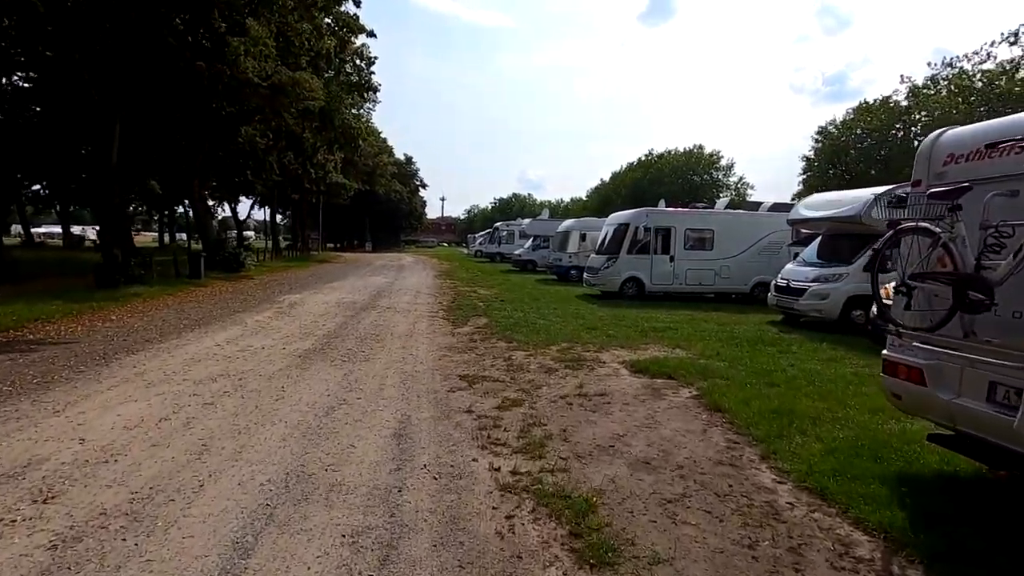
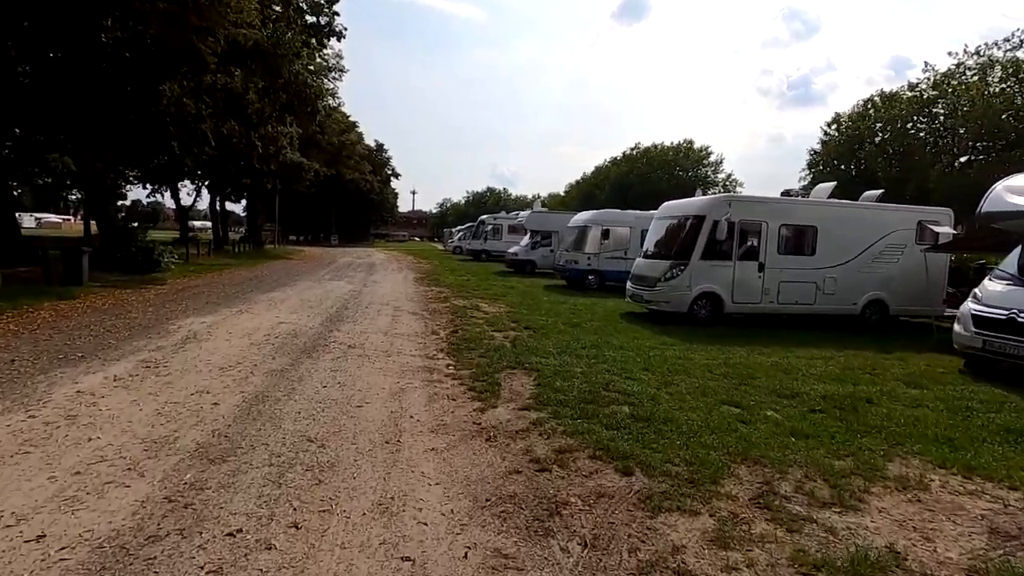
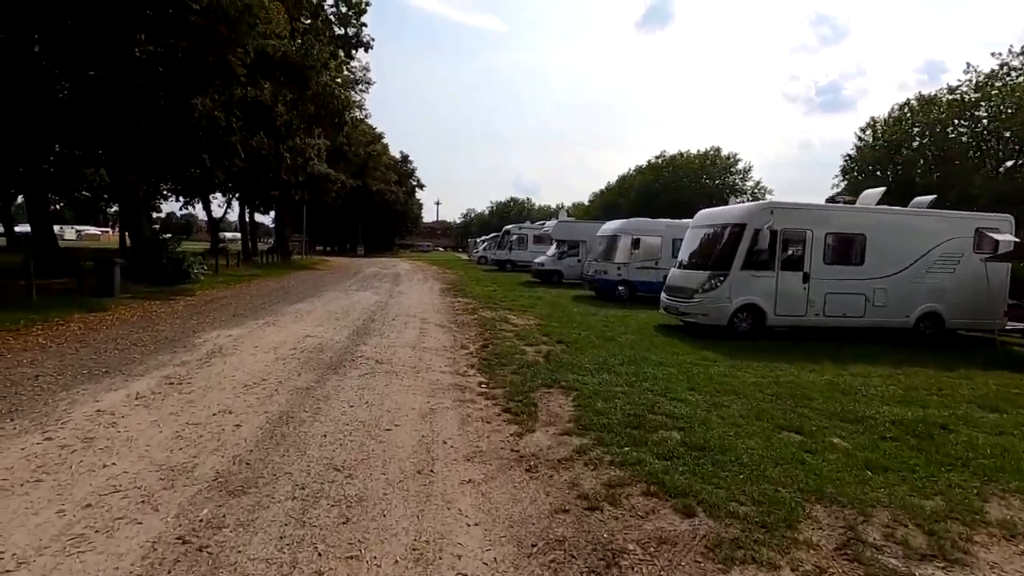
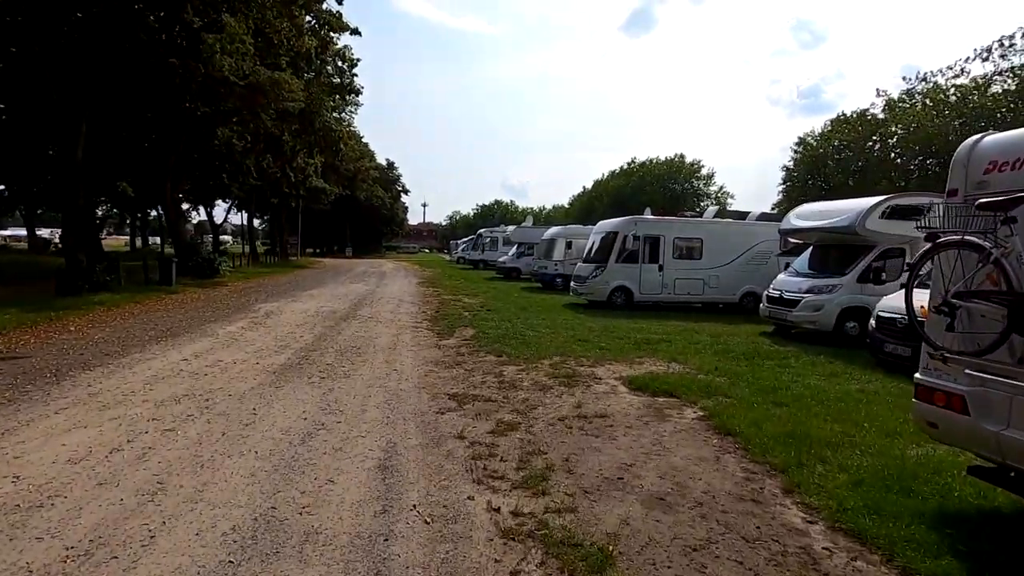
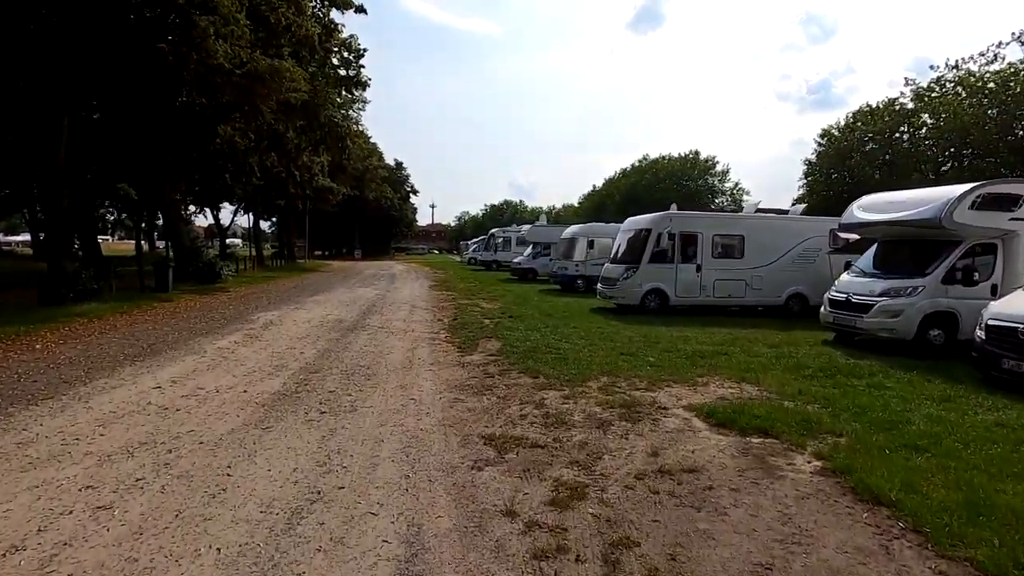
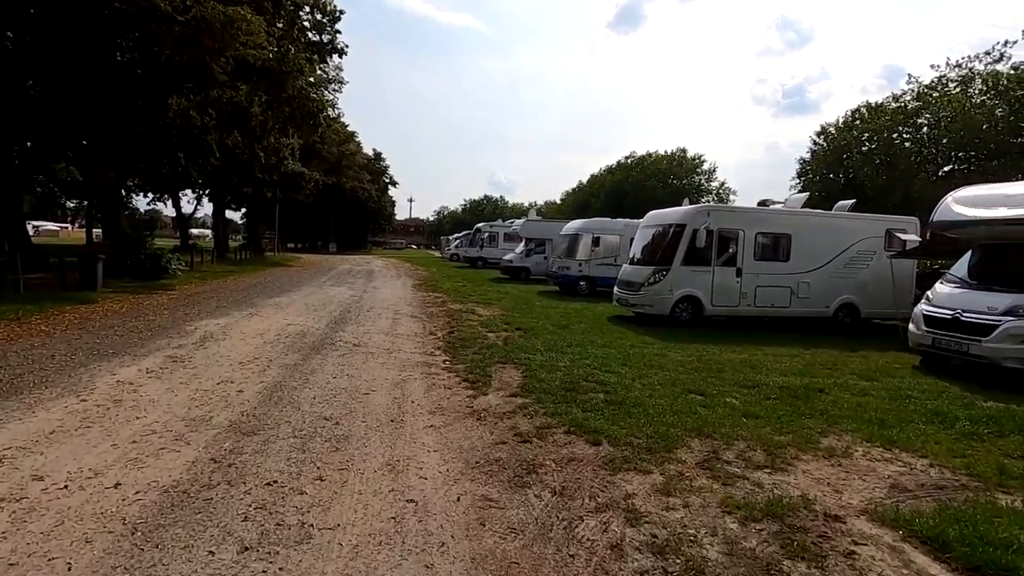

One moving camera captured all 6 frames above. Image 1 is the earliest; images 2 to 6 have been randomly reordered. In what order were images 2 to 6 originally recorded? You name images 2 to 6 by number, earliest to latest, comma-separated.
4, 5, 6, 2, 3
